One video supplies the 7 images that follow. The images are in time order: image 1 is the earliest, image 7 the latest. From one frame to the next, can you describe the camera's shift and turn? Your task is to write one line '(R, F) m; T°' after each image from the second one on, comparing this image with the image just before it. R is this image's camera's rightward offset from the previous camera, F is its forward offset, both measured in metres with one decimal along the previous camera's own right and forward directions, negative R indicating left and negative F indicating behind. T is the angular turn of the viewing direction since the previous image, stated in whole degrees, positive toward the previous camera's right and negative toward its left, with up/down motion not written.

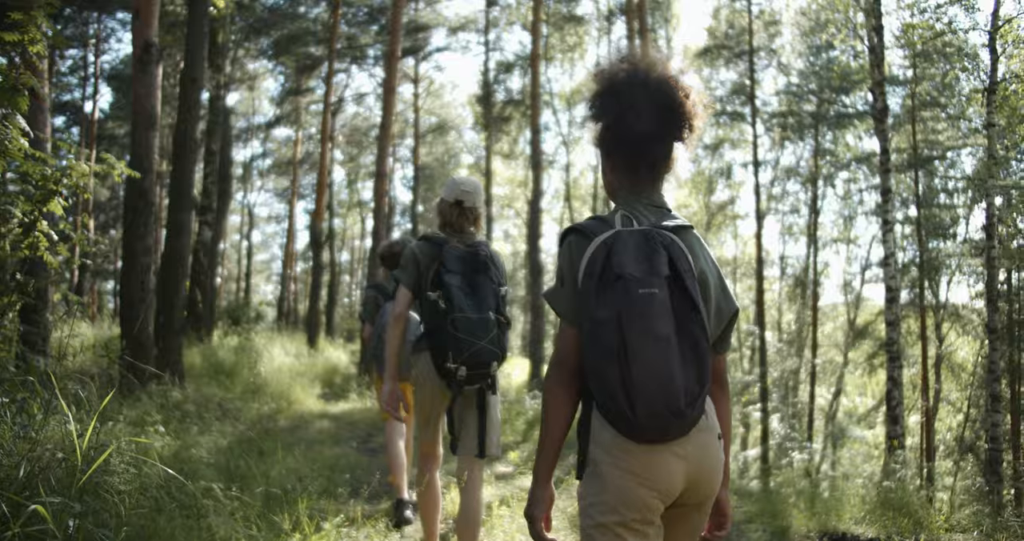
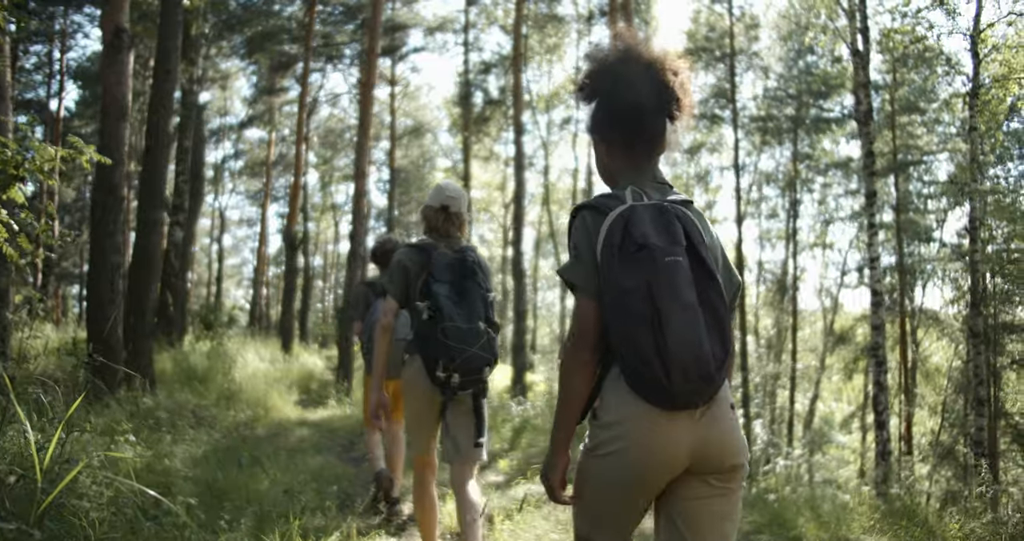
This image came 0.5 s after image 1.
(-0.2, +0.4) m; +2°
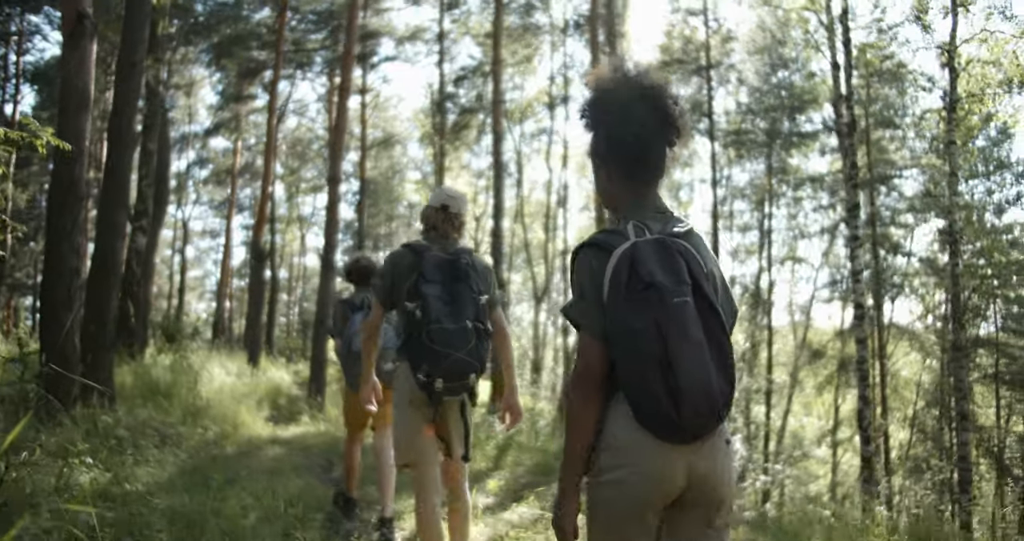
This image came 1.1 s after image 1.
(-0.2, +0.5) m; +2°
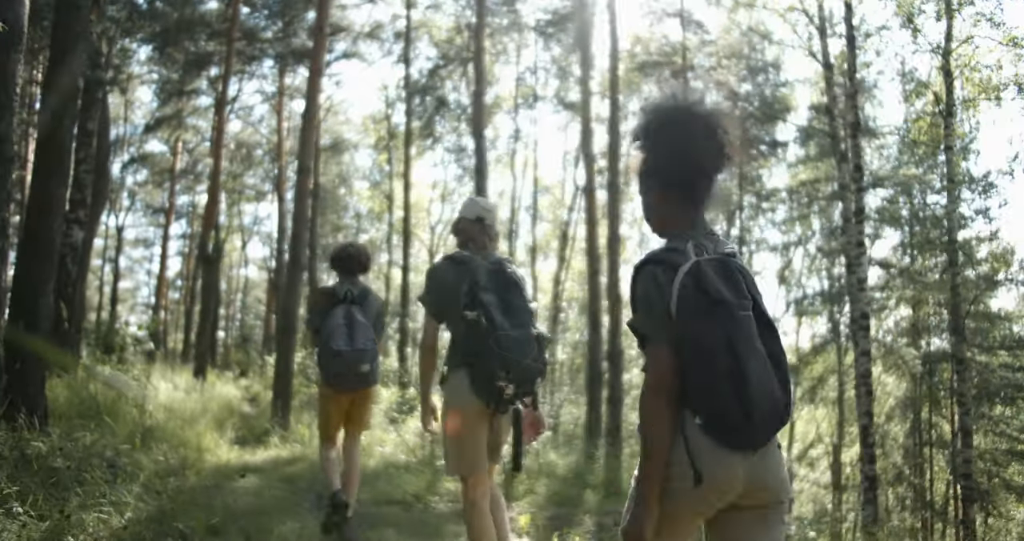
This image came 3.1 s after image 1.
(-0.7, +1.4) m; +4°
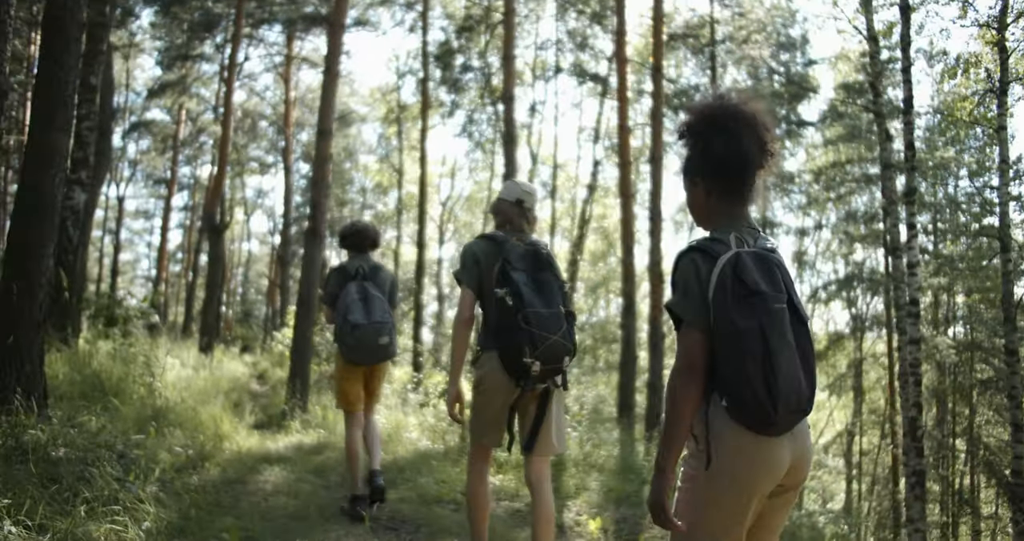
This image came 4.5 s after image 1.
(-0.4, +0.9) m; 0°
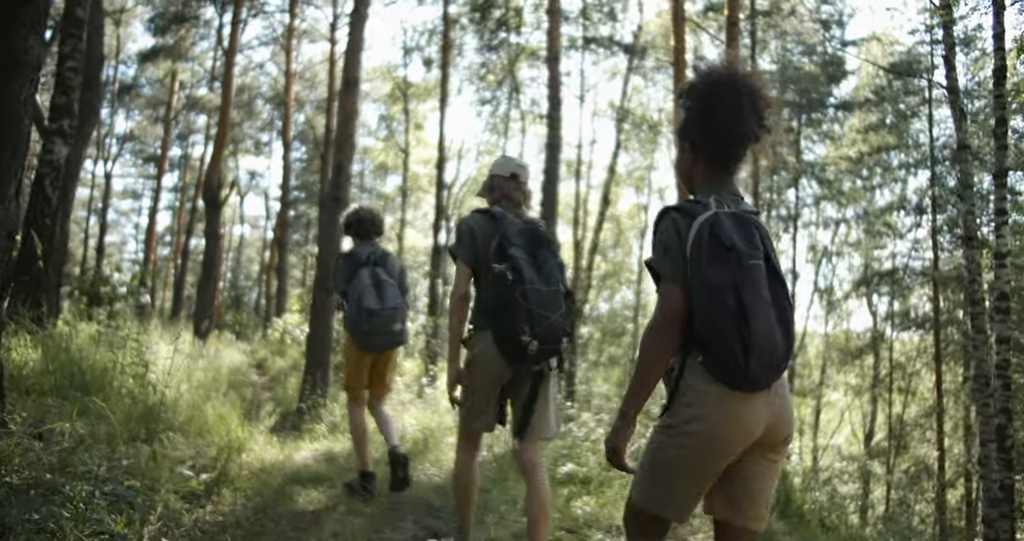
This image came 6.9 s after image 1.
(-0.7, +1.5) m; +1°
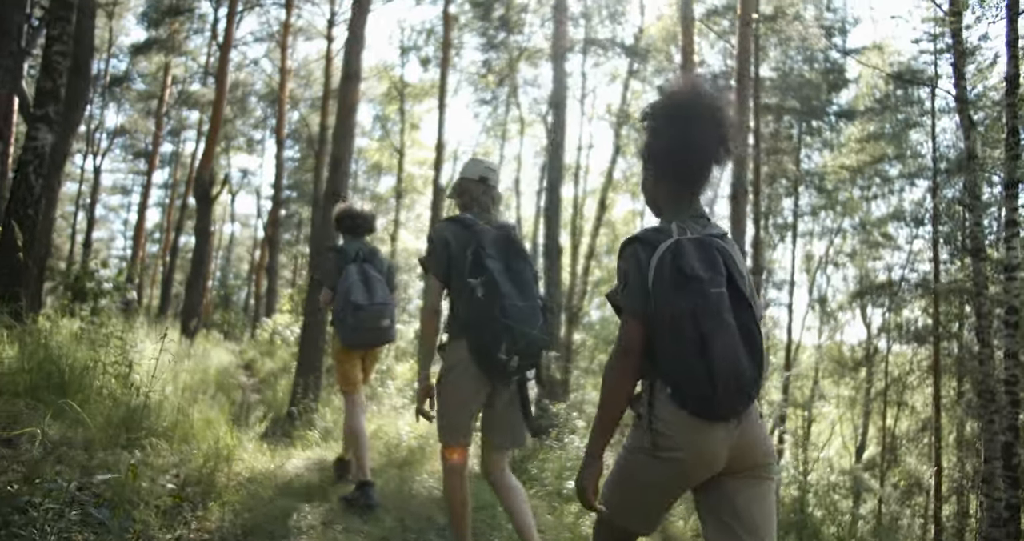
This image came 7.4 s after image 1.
(-0.1, +0.3) m; +1°
